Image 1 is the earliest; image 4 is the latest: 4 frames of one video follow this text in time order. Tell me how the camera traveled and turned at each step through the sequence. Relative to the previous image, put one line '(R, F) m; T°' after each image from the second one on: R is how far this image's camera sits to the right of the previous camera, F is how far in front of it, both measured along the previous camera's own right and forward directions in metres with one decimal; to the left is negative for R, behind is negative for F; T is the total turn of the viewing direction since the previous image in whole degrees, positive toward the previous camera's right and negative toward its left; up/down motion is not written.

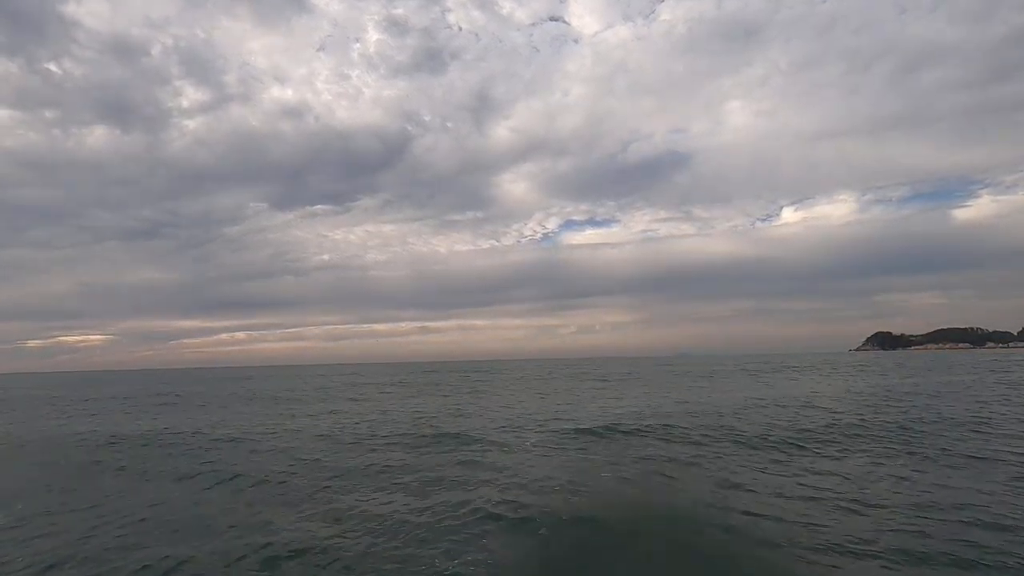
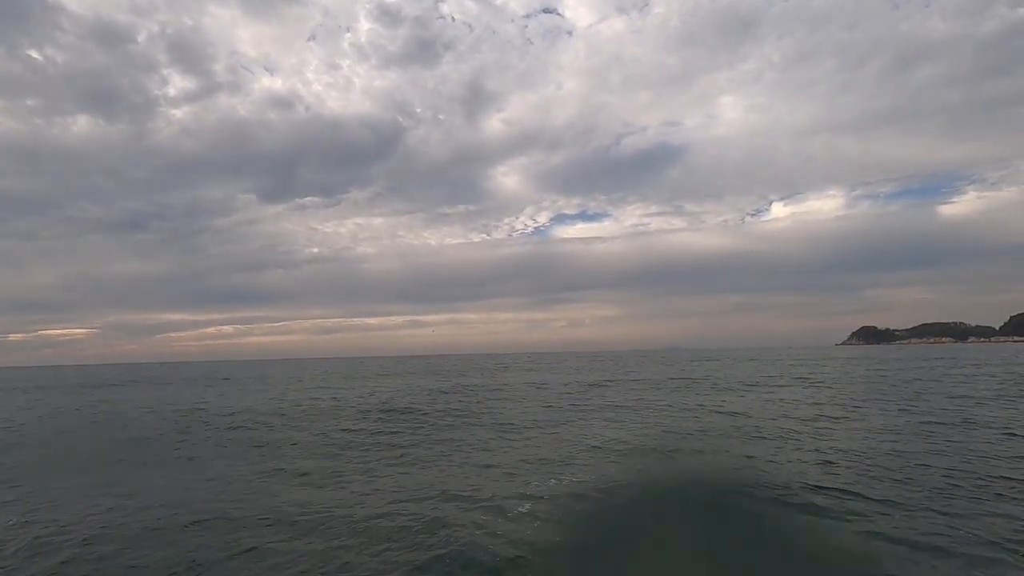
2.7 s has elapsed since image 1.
(+0.6, +1.9) m; +1°
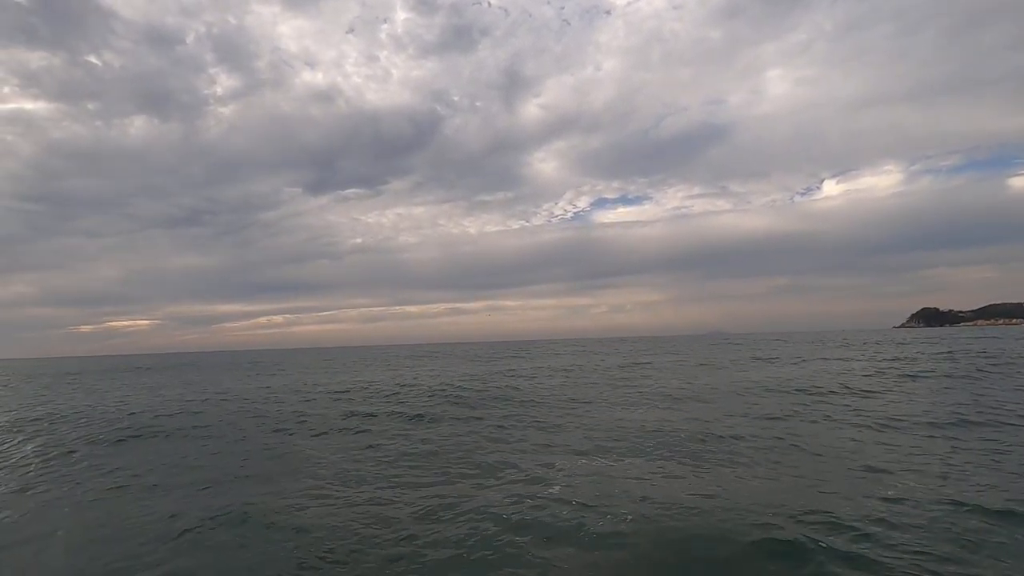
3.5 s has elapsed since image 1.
(-2.2, +3.0) m; -4°
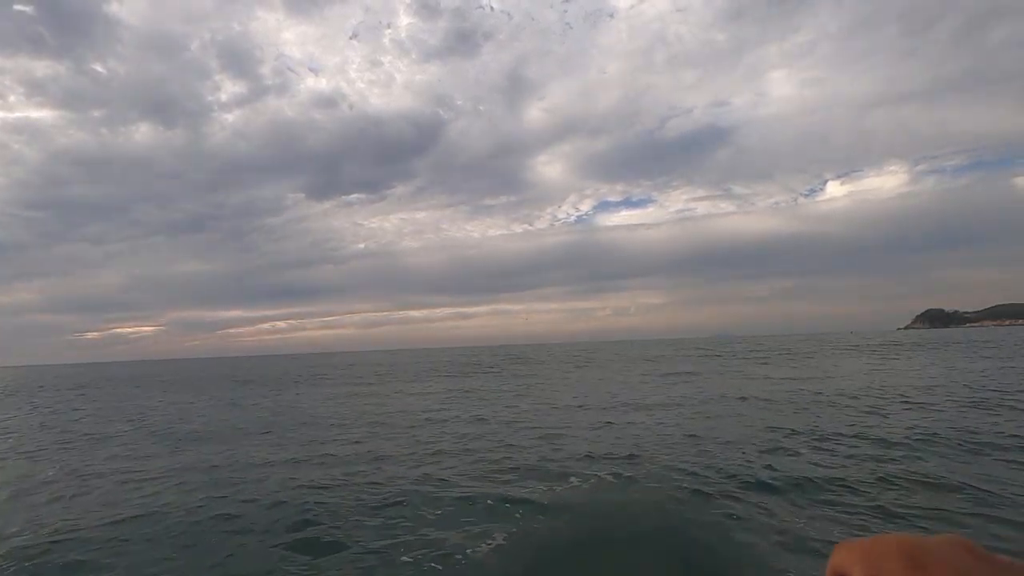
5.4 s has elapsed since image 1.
(-1.7, +5.6) m; 0°
